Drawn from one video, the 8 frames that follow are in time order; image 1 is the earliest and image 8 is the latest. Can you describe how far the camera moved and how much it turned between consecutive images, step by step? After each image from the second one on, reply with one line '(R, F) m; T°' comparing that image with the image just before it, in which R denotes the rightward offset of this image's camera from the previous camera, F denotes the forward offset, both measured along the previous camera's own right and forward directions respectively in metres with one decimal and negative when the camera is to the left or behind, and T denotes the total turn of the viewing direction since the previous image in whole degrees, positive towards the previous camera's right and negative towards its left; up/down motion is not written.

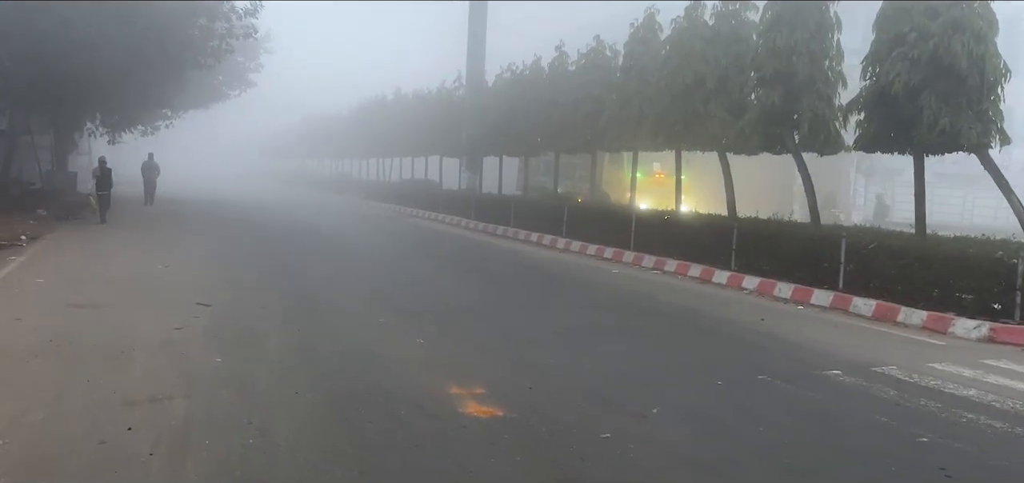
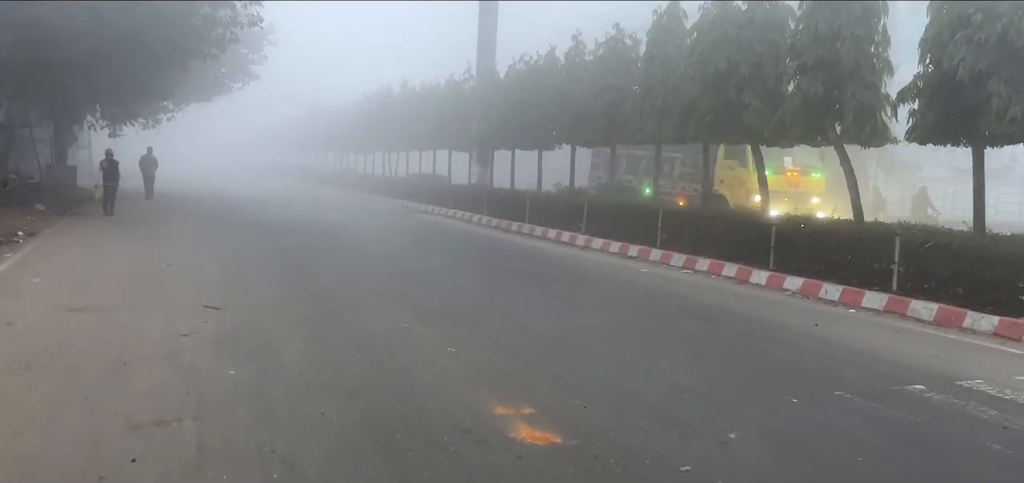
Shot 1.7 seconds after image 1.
(-0.4, +0.8) m; 0°
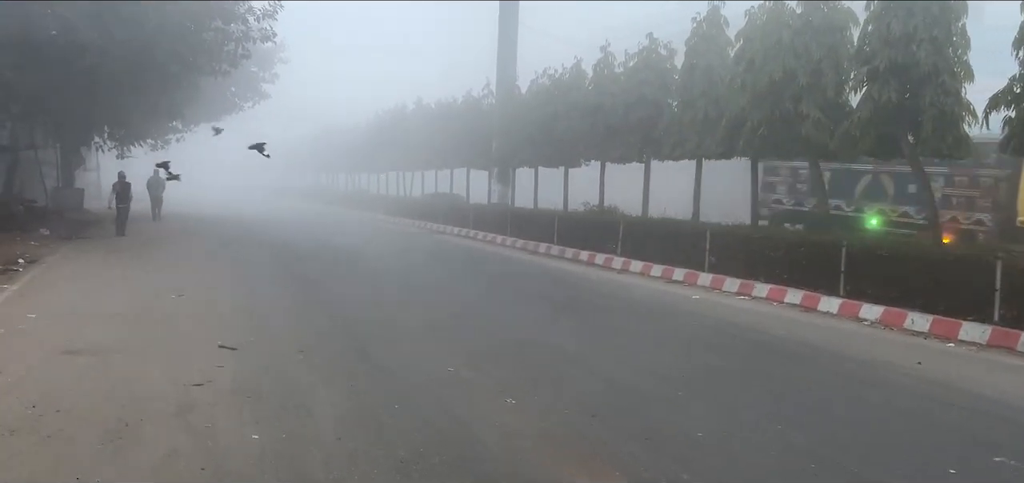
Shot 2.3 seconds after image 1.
(-0.5, +1.2) m; -1°
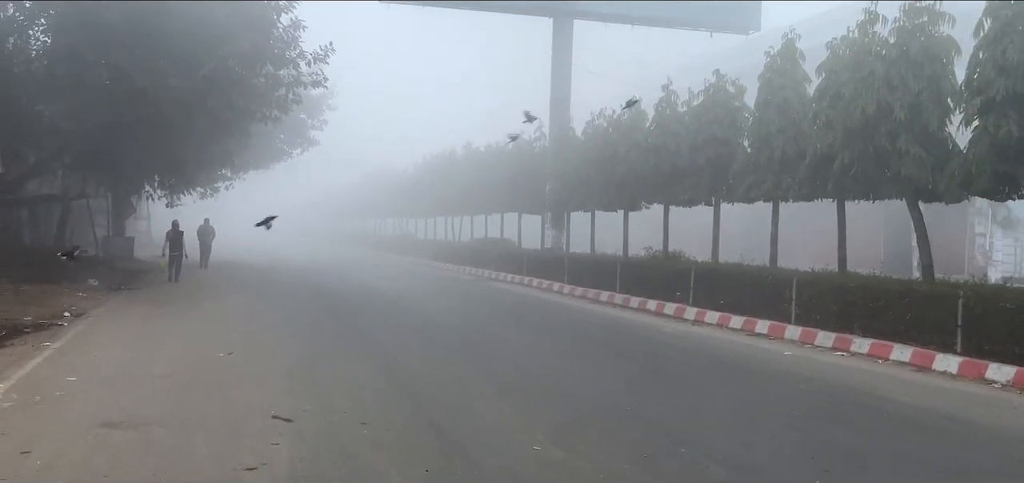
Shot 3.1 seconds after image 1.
(-0.4, +1.0) m; -3°
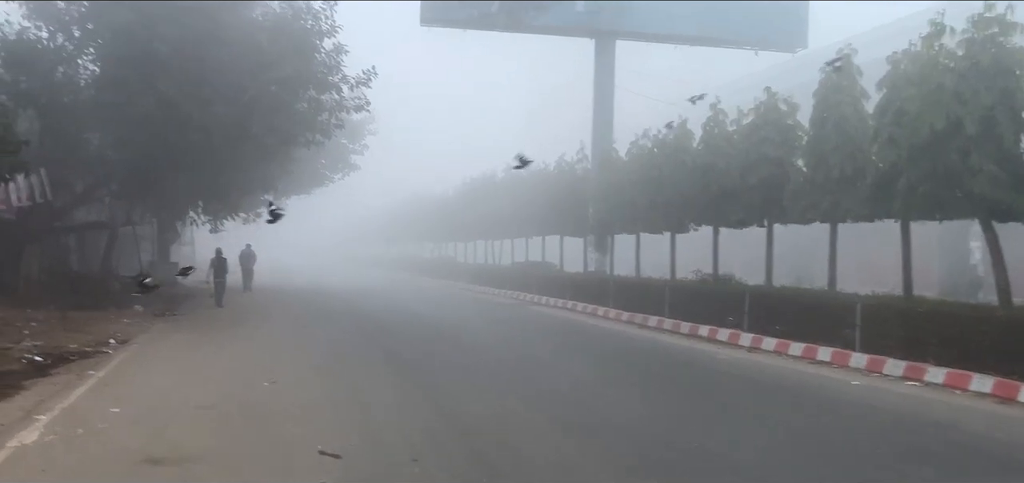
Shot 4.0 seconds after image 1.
(-0.2, +0.4) m; -3°
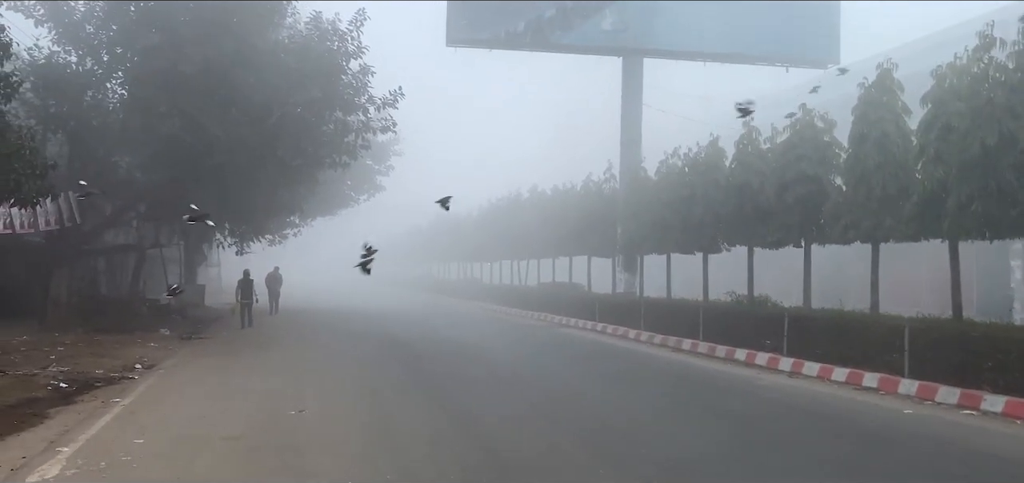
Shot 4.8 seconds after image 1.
(-0.1, +0.4) m; -2°
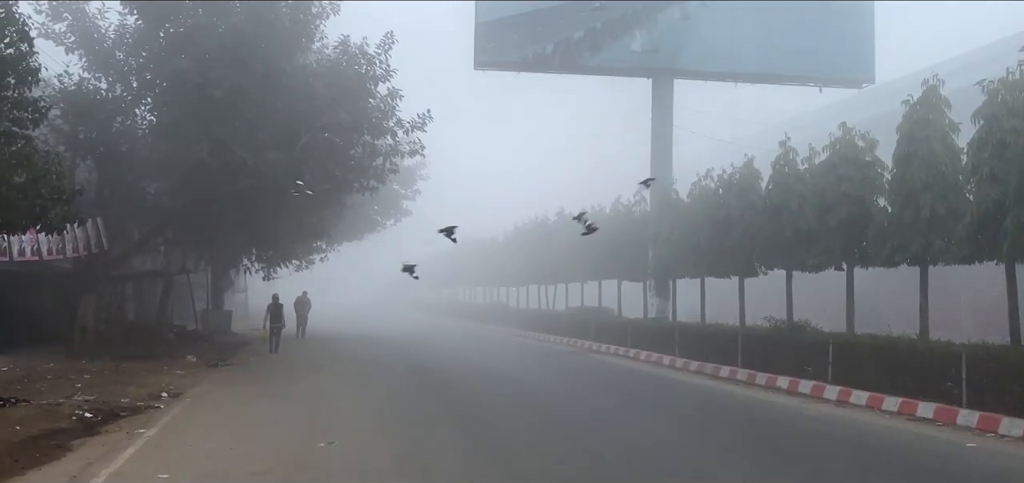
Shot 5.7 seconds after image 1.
(-0.2, +0.4) m; -2°
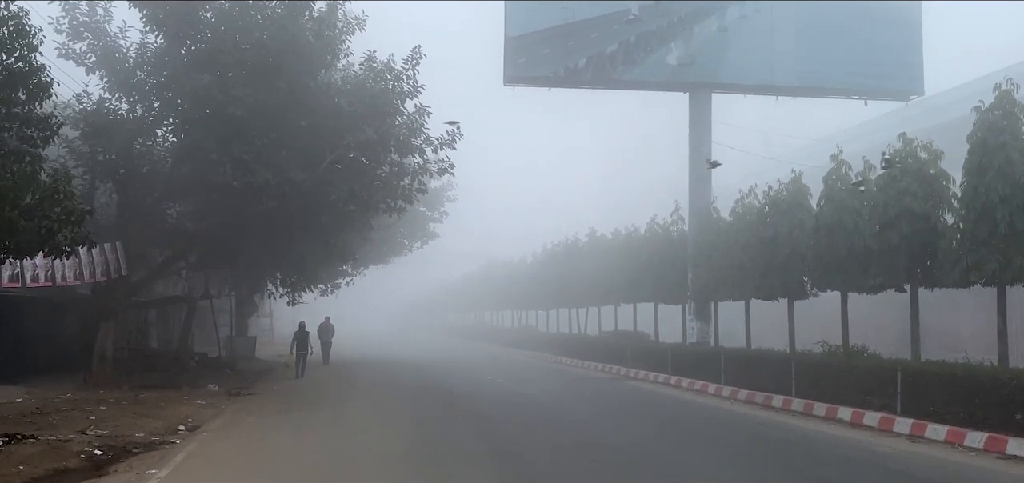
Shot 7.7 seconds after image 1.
(-0.2, +1.0) m; -2°
